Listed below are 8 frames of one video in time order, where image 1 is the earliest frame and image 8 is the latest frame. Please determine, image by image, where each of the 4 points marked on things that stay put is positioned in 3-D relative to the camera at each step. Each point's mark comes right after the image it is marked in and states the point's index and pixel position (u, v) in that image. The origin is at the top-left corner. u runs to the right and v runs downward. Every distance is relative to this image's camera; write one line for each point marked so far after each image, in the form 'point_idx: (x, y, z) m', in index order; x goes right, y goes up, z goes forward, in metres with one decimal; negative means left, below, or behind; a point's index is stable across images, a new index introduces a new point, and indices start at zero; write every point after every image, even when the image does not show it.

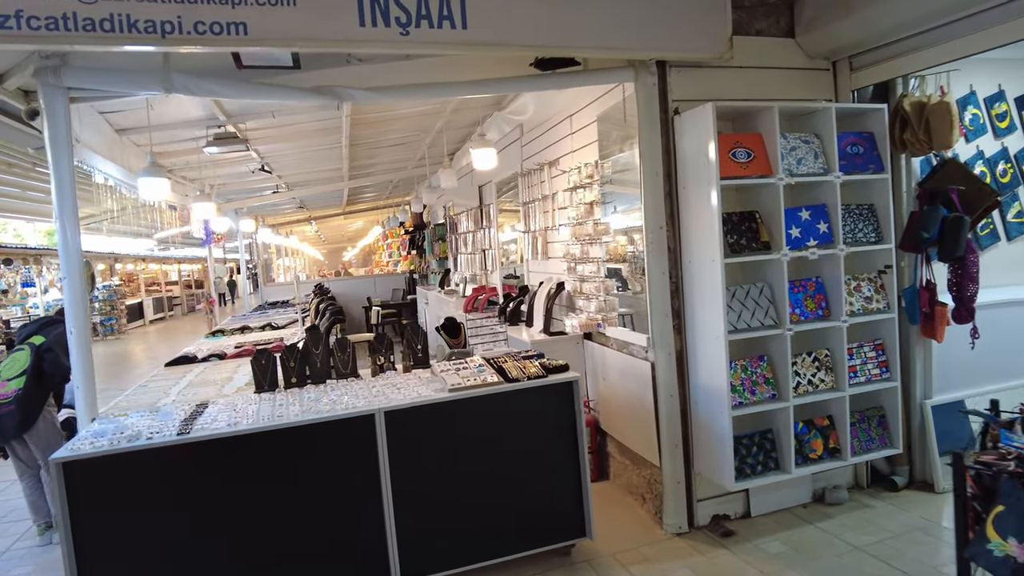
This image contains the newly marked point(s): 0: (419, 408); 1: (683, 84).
0: (-0.4, -0.4, +2.5) m
1: (+0.8, +0.9, +3.0) m
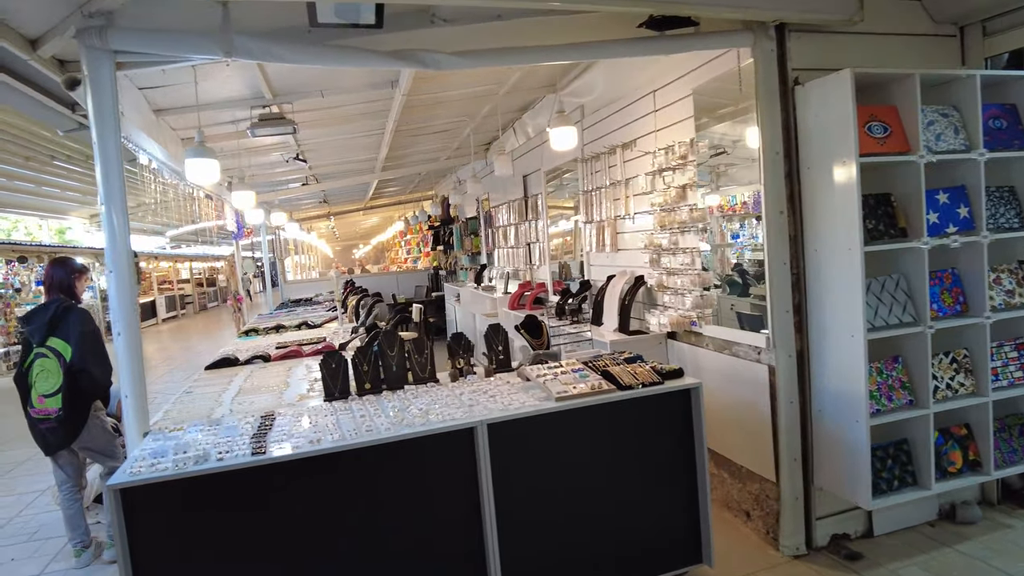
0: (0.0, -0.4, +2.2) m
1: (+1.2, +1.0, +2.7) m
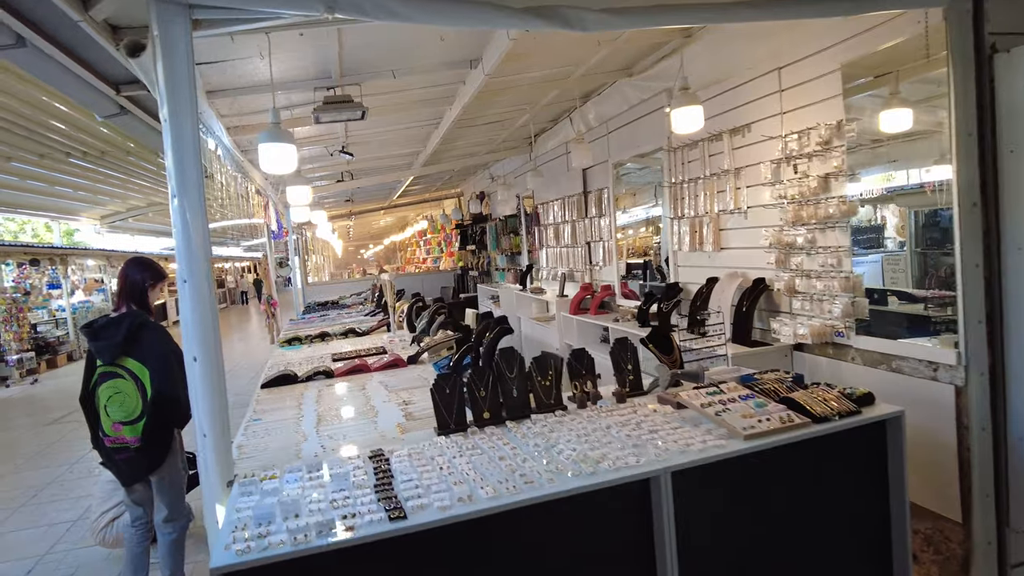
0: (+0.5, -0.5, +1.7) m
1: (+1.6, +0.9, +2.2) m
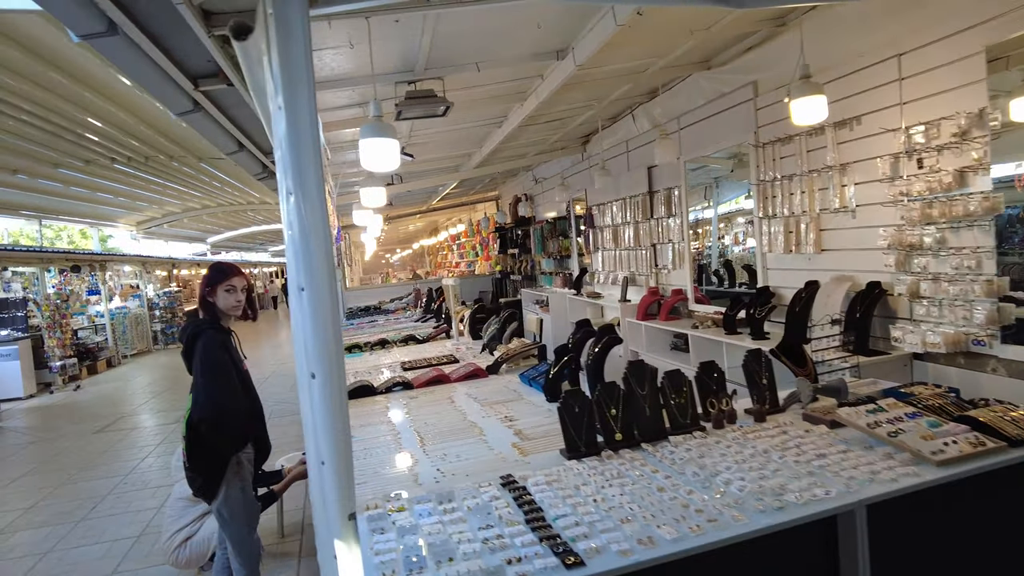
0: (+0.9, -0.5, +1.5) m
1: (+2.0, +0.9, +2.0) m
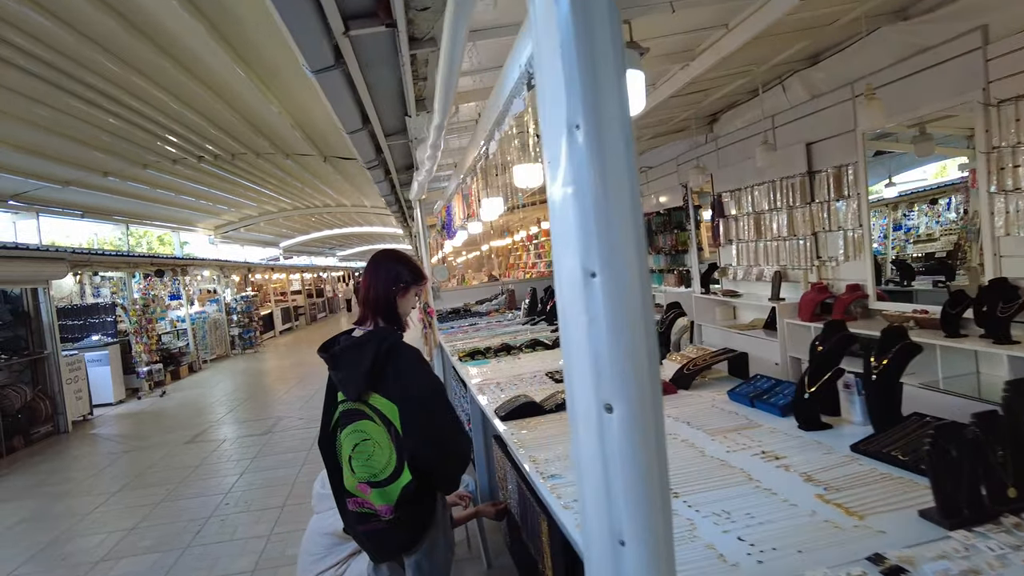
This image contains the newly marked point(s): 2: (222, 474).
0: (+1.5, -0.4, +0.8) m
1: (+2.7, +1.0, +1.2) m
2: (-2.2, -1.4, +5.1) m
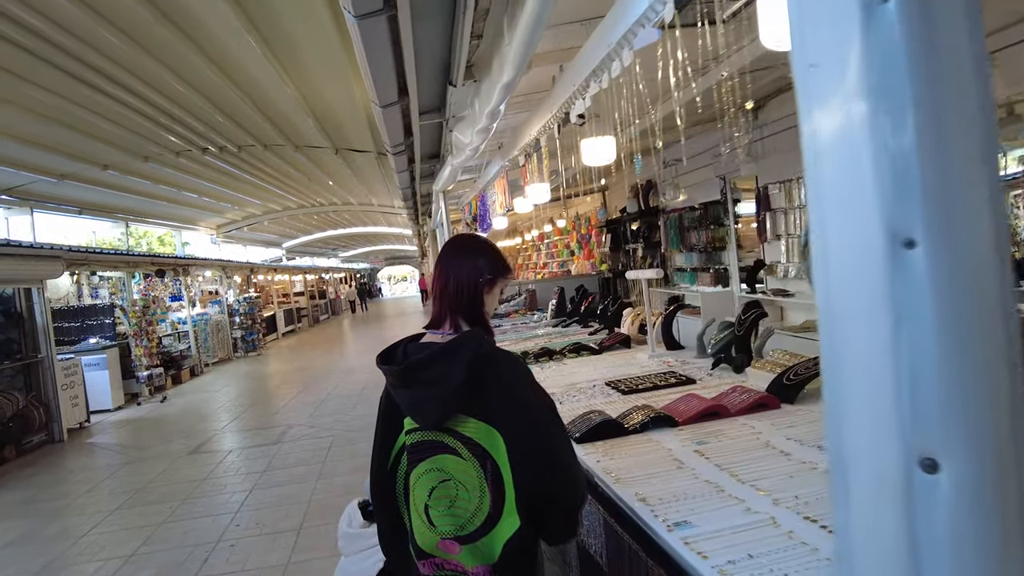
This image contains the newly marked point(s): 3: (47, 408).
0: (+1.7, -0.4, +0.4) m
1: (+2.9, +1.0, +0.8) m
2: (-2.0, -1.4, +4.7) m
3: (-4.8, -1.2, +6.9) m
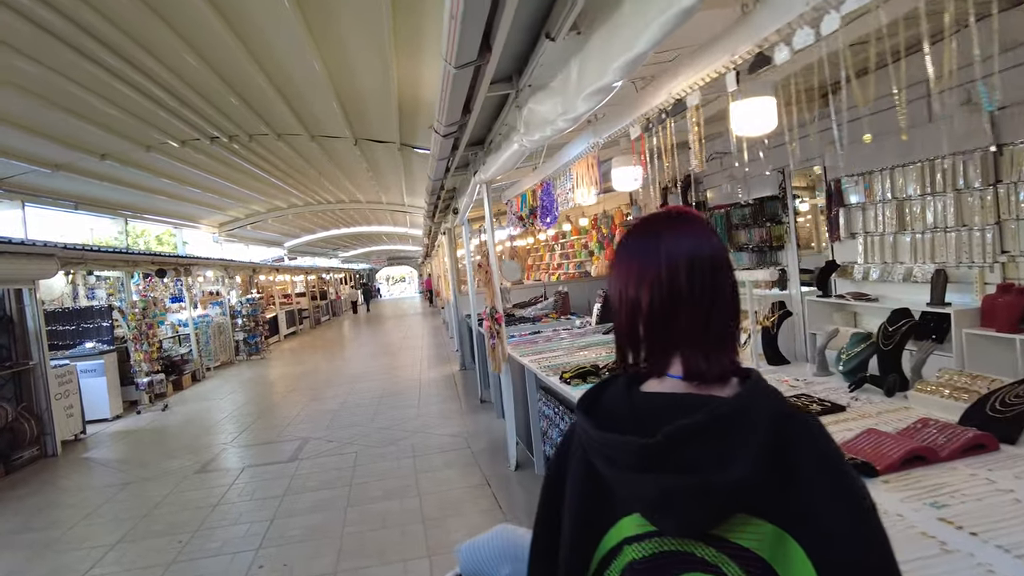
0: (+2.1, -0.4, -0.1) m
1: (+3.3, +1.0, +0.3) m
2: (-1.6, -1.4, +4.1) m
3: (-4.4, -1.2, +6.3) m
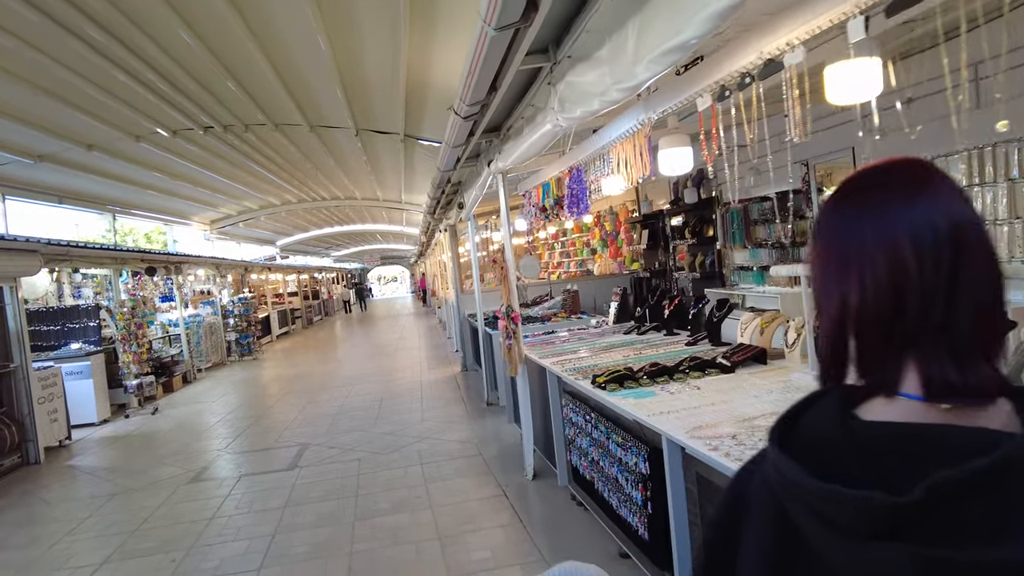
0: (+2.3, -0.4, -0.4) m
1: (+3.5, +1.0, 0.0) m
2: (-1.5, -1.4, +3.8) m
3: (-4.4, -1.2, +6.0) m
